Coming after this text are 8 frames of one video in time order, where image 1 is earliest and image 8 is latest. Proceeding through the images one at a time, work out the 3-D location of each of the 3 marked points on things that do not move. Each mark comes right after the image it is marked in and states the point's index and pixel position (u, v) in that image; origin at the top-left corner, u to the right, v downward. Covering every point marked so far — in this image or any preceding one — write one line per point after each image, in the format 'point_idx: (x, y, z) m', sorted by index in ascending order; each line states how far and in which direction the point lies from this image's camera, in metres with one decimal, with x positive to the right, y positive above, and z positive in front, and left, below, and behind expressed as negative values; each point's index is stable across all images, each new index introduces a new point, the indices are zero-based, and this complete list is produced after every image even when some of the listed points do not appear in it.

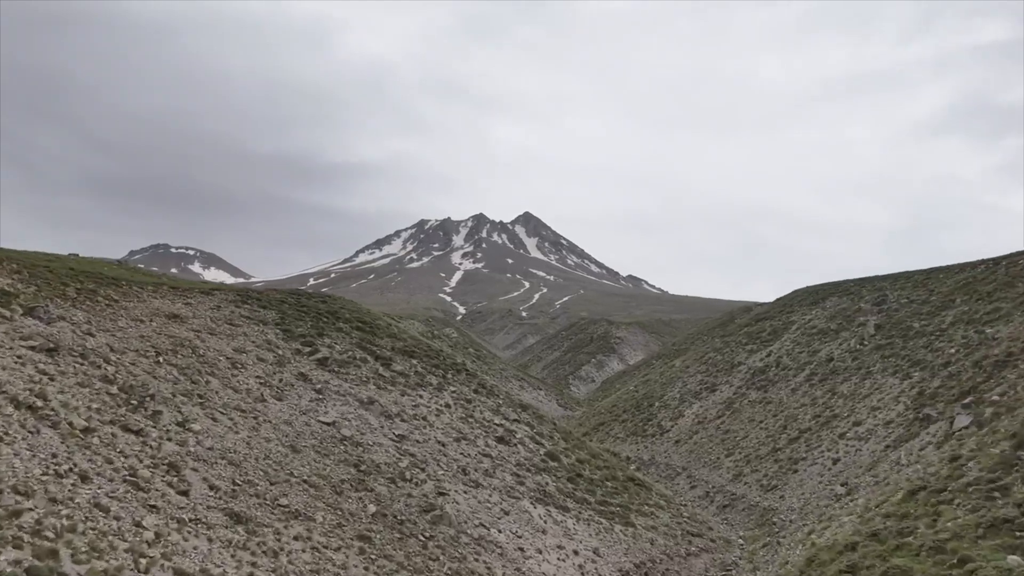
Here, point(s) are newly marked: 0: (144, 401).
0: (-10.4, -3.2, +16.5) m
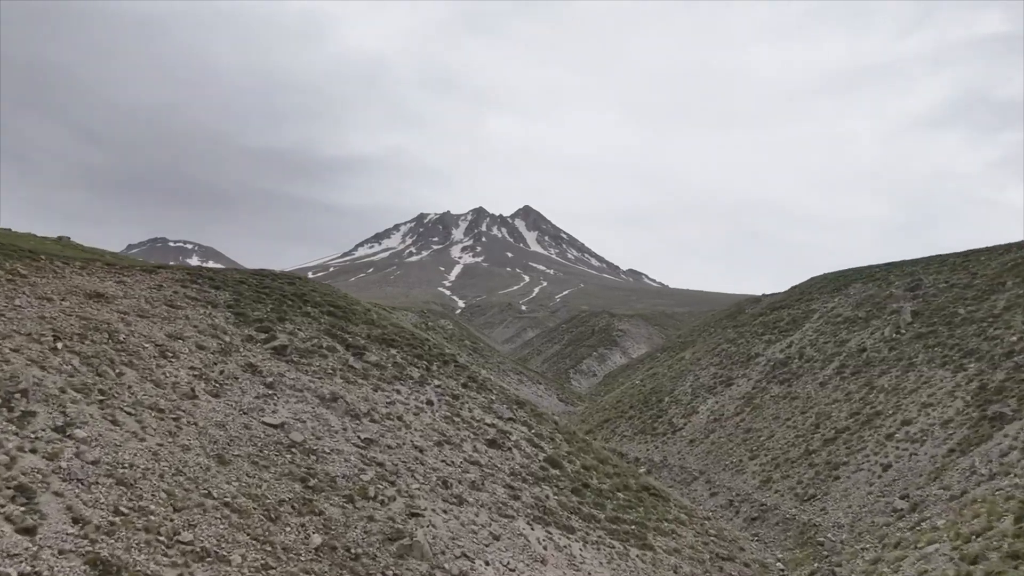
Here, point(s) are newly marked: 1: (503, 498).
0: (-10.7, -2.4, +12.4) m
1: (-0.3, -6.6, +18.2) m
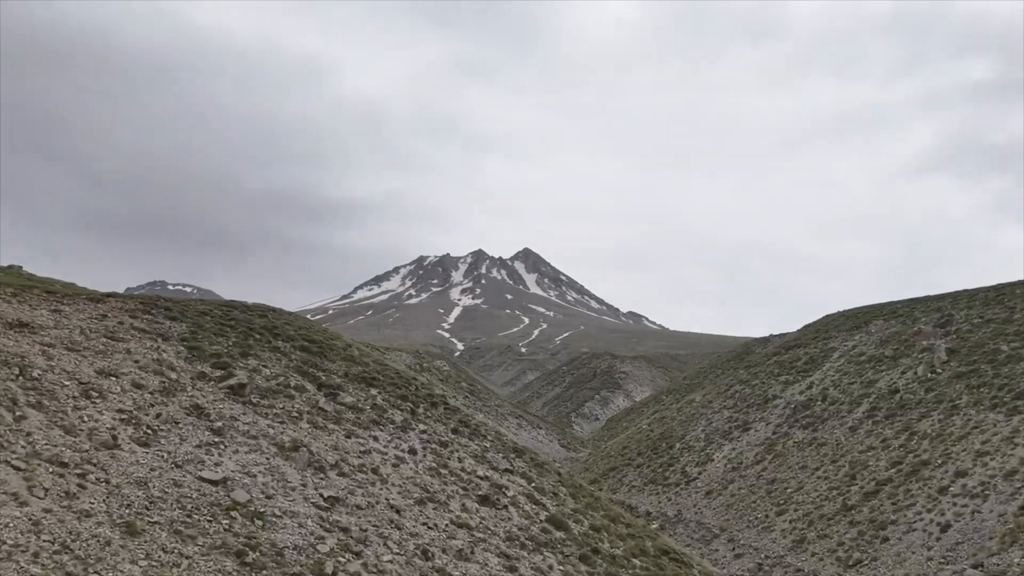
0: (-10.8, -2.6, +9.4) m
1: (-0.4, -7.2, +14.9) m
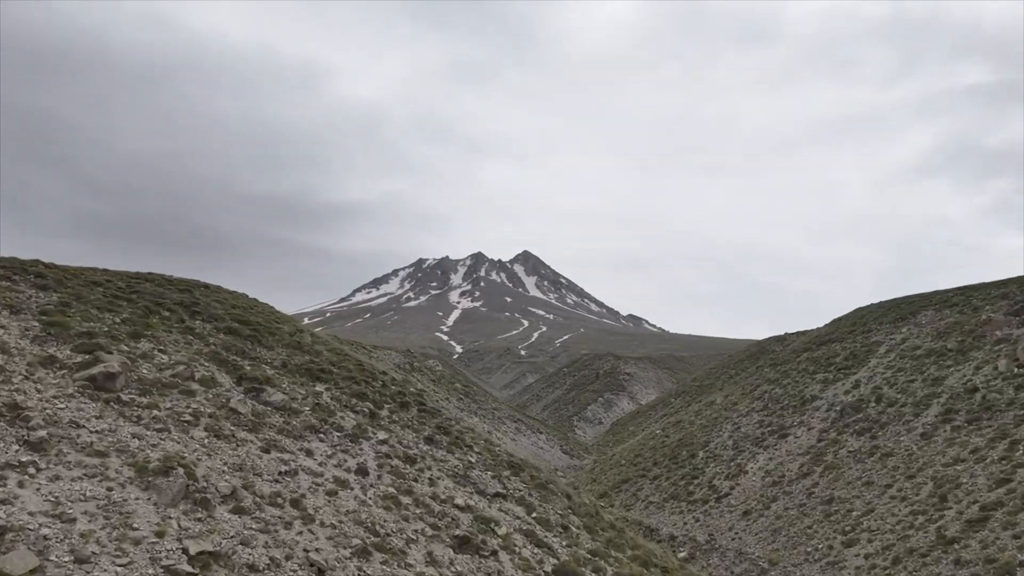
0: (-11.0, -1.4, +3.7) m
1: (-0.6, -6.0, +9.1) m
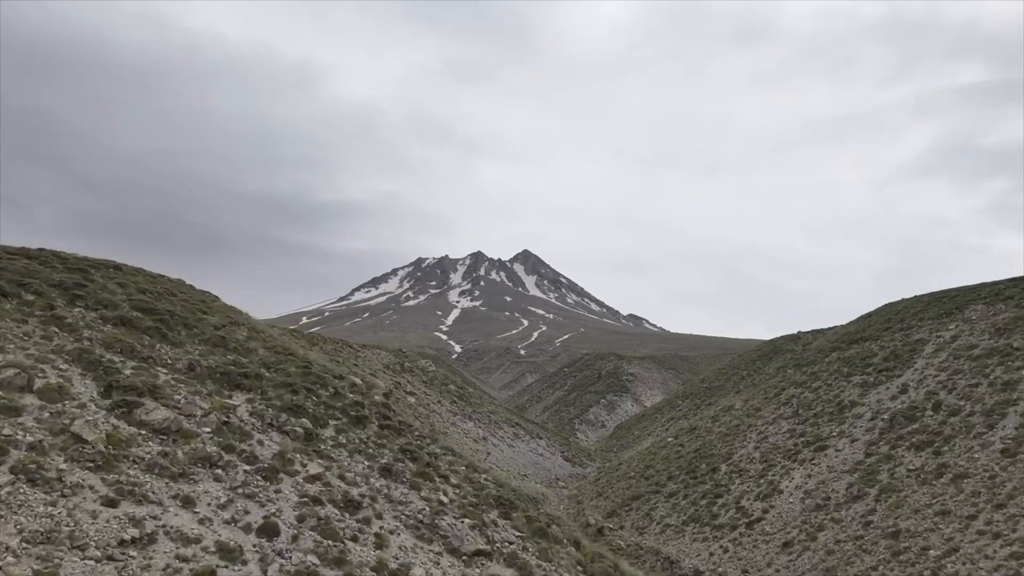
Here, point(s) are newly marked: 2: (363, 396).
0: (-11.2, -0.9, -0.9) m
1: (-0.8, -5.5, +4.6) m
2: (-4.4, -3.2, +17.3) m
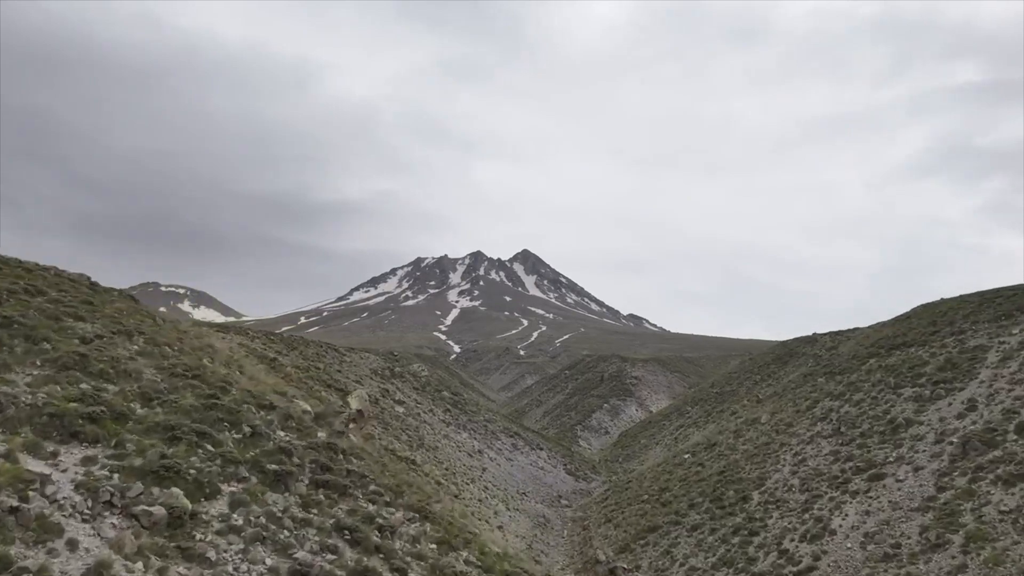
0: (-11.3, -0.8, -5.4) m
1: (-1.0, -5.4, 0.0) m
2: (-4.5, -3.2, +12.7) m
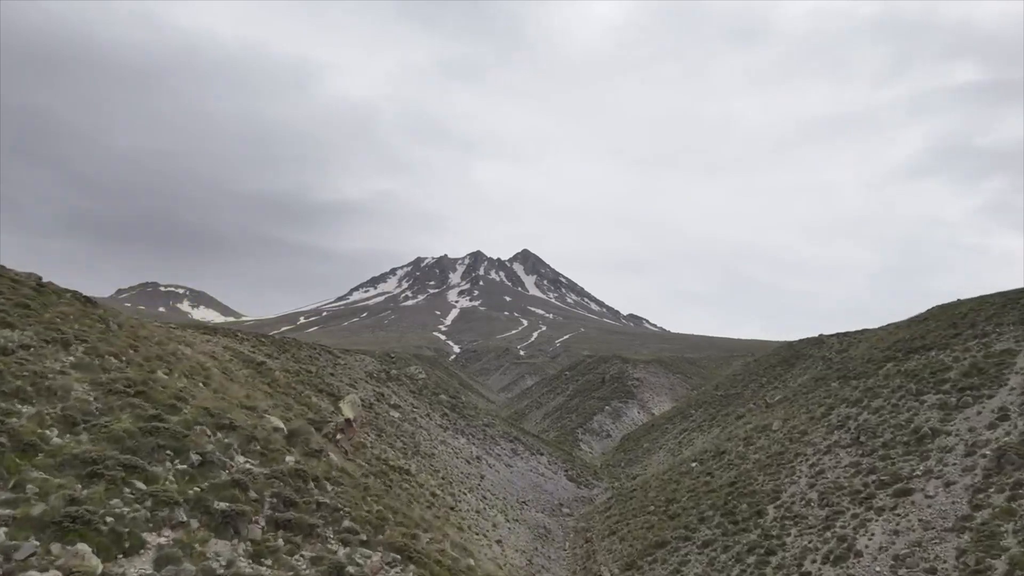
0: (-11.4, -0.8, -7.1) m
1: (-1.0, -5.5, -1.7) m
2: (-4.6, -3.2, +11.0) m
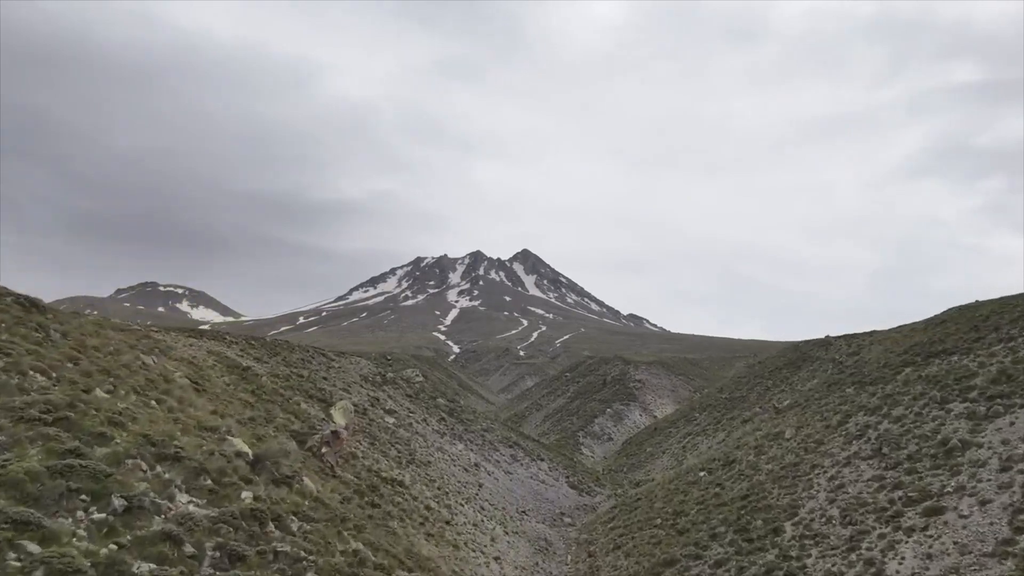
0: (-11.4, -0.9, -8.8) m
1: (-1.0, -5.5, -3.4) m
2: (-4.6, -3.3, +9.3) m
